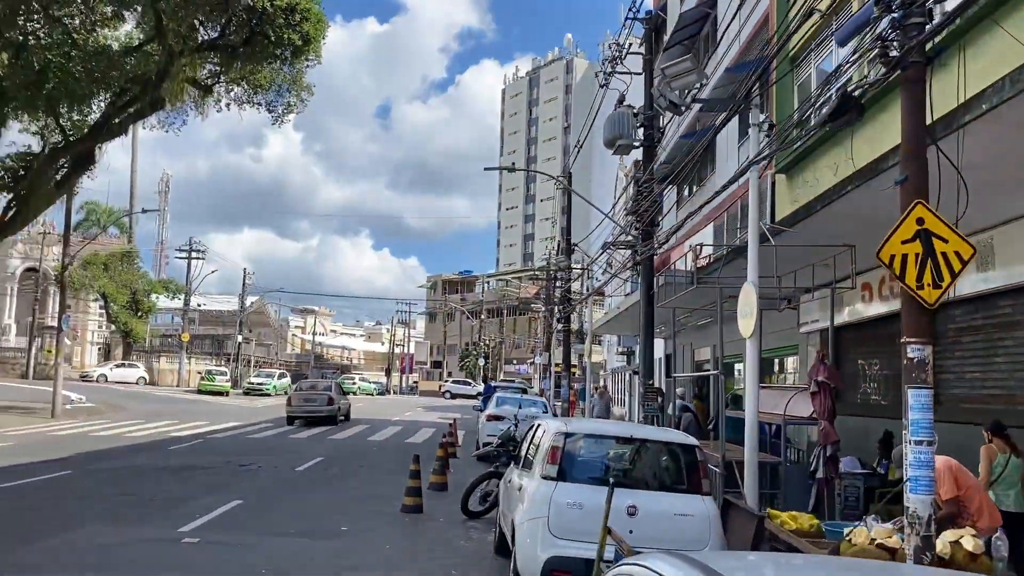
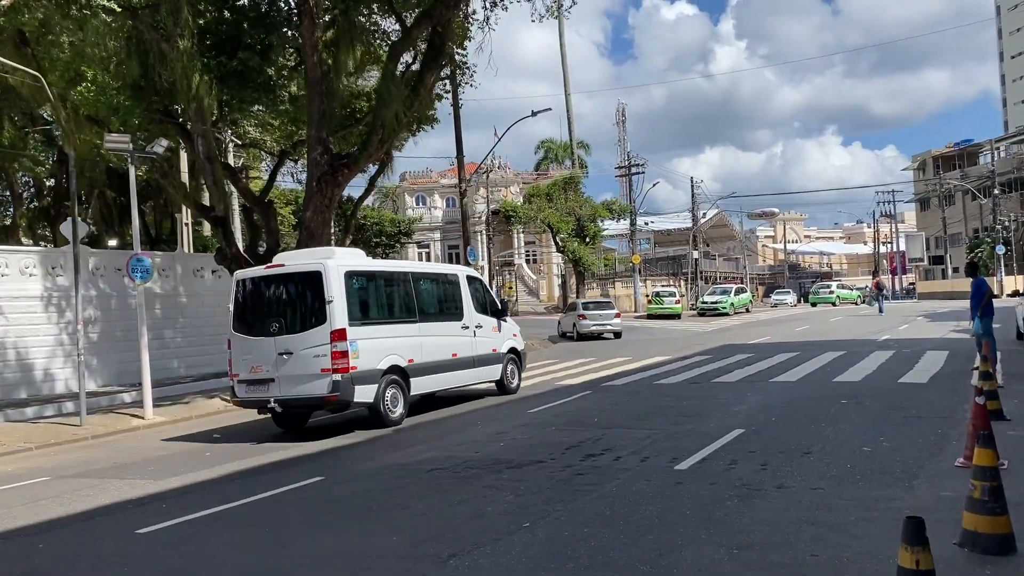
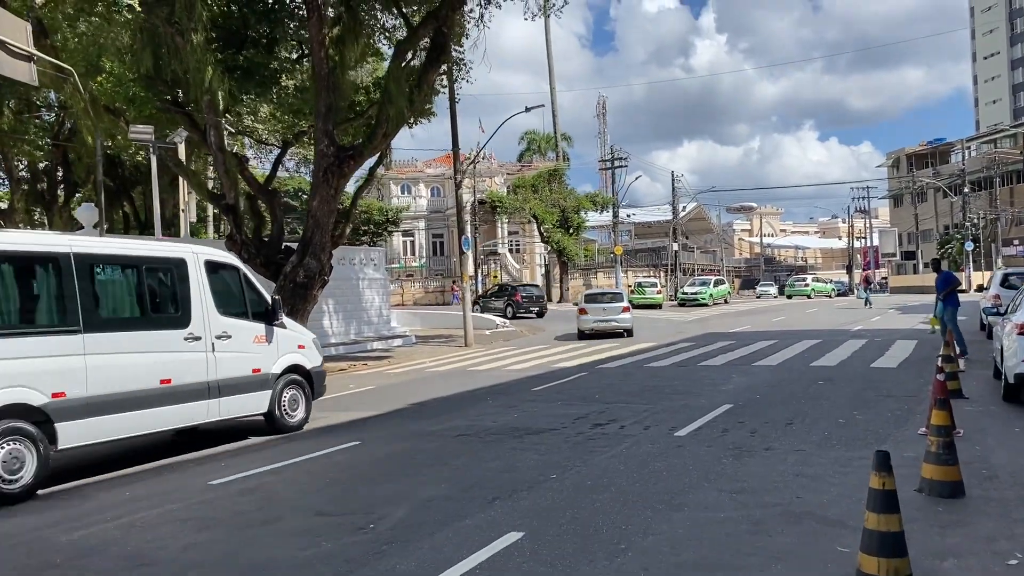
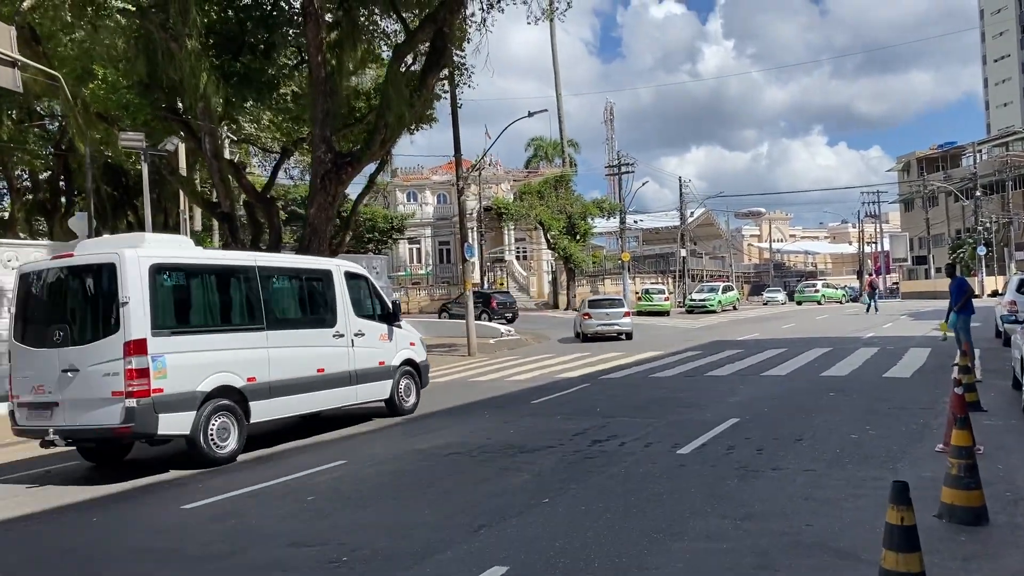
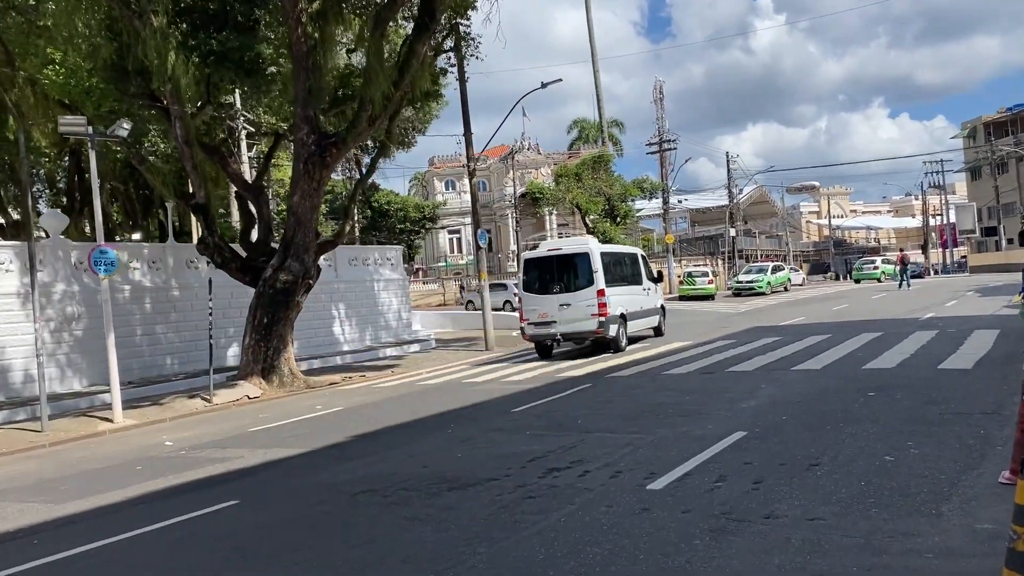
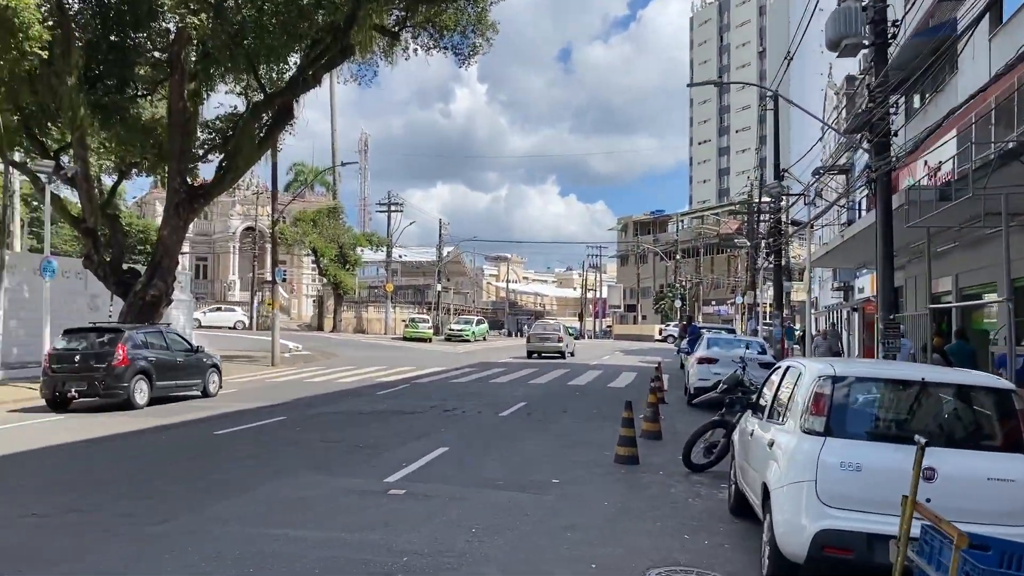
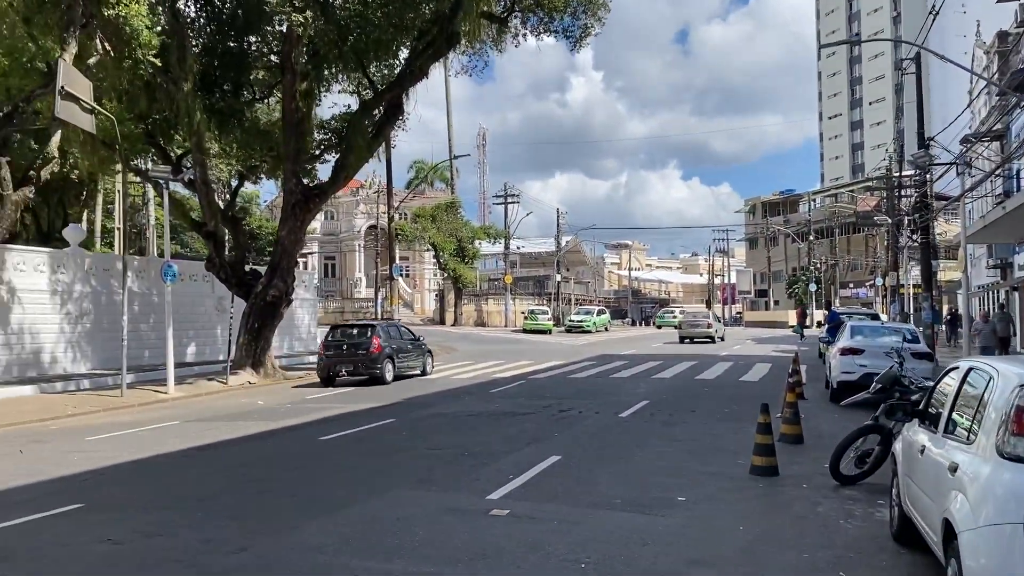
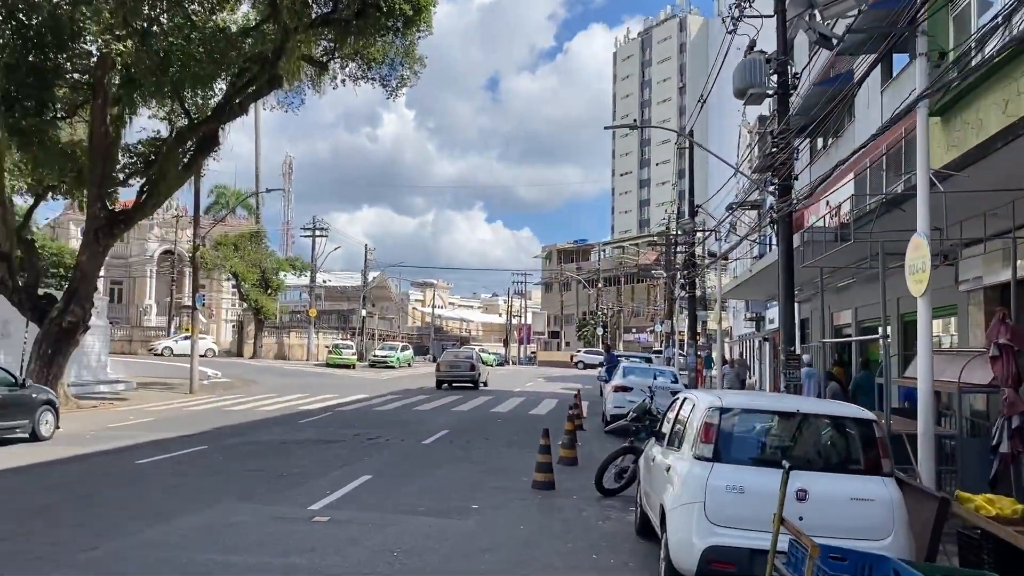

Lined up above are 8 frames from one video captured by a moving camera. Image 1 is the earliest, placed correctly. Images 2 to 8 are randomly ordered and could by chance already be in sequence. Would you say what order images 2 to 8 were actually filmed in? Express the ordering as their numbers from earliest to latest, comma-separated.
8, 6, 7, 3, 4, 2, 5
